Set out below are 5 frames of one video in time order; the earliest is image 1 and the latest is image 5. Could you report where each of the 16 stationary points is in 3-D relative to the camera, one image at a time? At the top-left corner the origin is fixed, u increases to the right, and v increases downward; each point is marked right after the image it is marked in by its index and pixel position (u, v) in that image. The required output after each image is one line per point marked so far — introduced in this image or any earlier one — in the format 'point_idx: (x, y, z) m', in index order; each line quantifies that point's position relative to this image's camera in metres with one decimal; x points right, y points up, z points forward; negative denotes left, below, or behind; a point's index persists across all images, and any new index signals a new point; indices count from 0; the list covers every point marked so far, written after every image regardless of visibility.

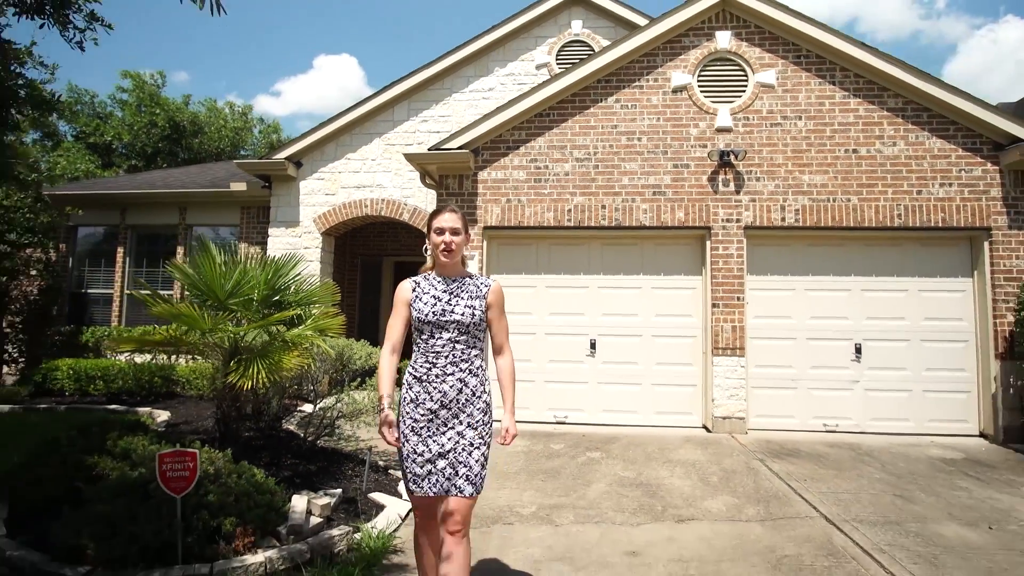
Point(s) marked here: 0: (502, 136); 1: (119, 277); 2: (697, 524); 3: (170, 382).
0: (-0.1, +1.8, +7.2) m
1: (-6.5, +0.2, +9.9) m
2: (+1.3, -1.6, +4.0) m
3: (-4.7, -1.3, +8.3) m
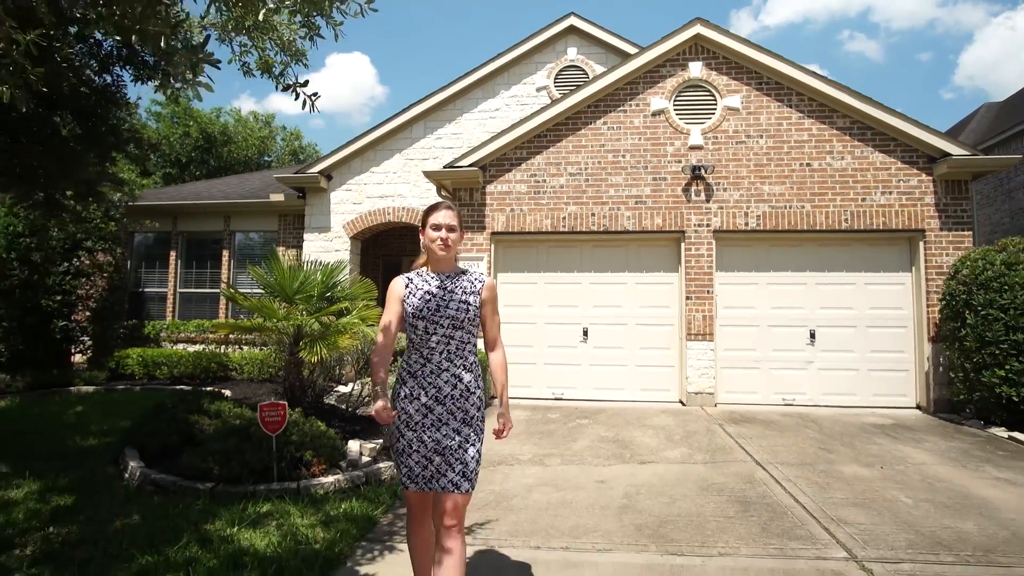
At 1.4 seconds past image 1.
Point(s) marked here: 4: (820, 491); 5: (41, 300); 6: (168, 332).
0: (-0.1, +1.9, +8.4) m
1: (-6.4, +0.2, +11.2) m
2: (+1.3, -1.5, +5.2) m
3: (-4.6, -1.3, +9.6) m
4: (+2.3, -1.5, +4.5) m
5: (-7.3, -0.2, +9.3) m
6: (-6.1, -0.8, +10.6) m
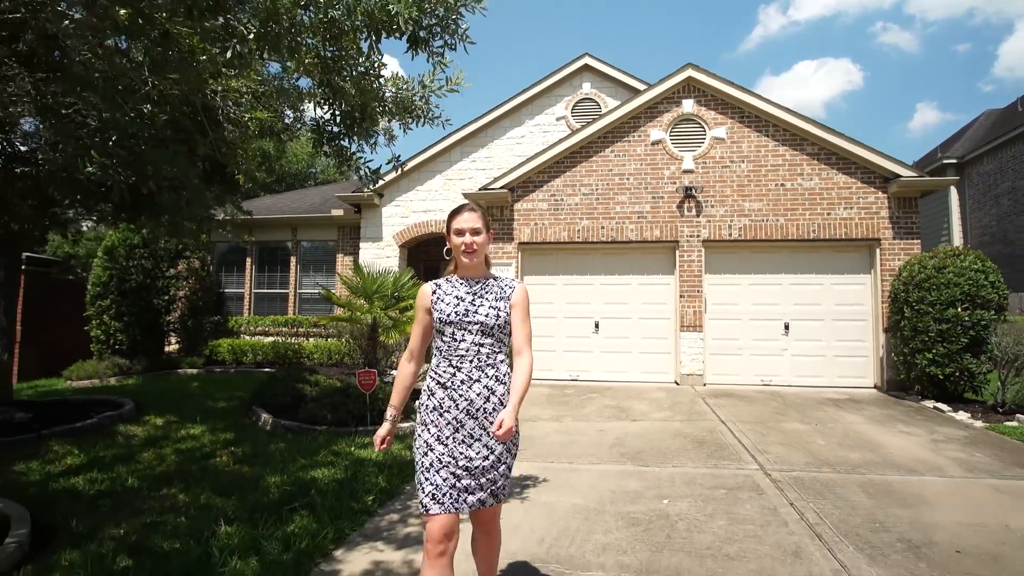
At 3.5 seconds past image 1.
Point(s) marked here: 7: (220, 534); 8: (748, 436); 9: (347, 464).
0: (+0.3, +1.9, +10.1) m
1: (-5.9, +0.2, +13.2) m
2: (+1.5, -1.6, +6.9) m
3: (-4.2, -1.3, +11.6) m
4: (+2.6, -1.5, +6.2) m
5: (-6.8, -0.2, +11.3) m
6: (-5.6, -0.8, +12.6) m
7: (-1.7, -1.4, +3.5) m
8: (+2.4, -1.5, +6.1) m
9: (-1.4, -1.5, +4.9) m
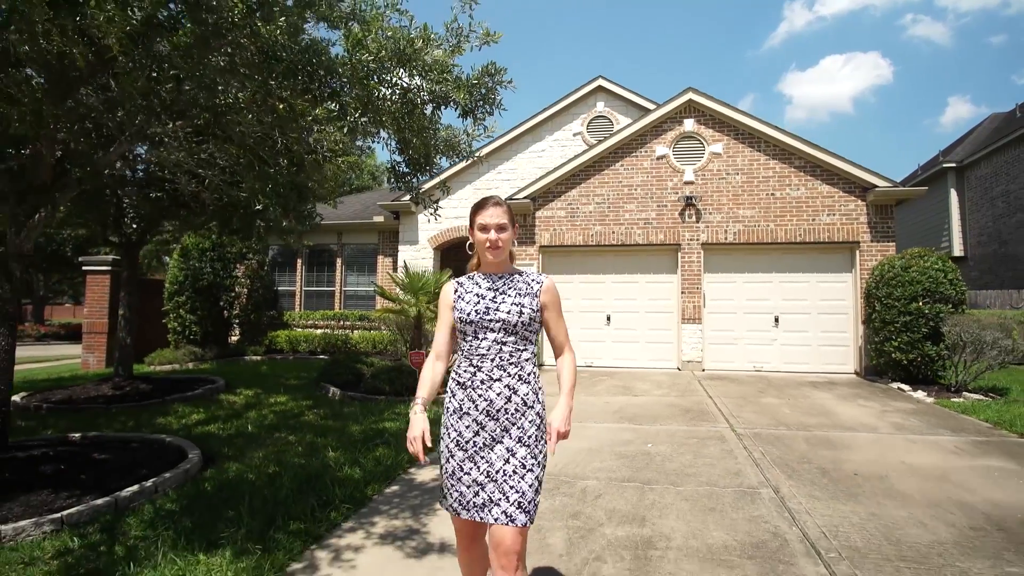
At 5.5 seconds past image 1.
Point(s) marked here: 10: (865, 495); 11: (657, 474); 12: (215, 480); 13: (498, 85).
0: (+0.7, +1.9, +11.5) m
1: (-5.3, +0.2, +14.9) m
2: (+1.8, -1.5, +8.3) m
3: (-3.7, -1.2, +13.1) m
4: (+2.8, -1.5, +7.5) m
5: (-6.4, -0.2, +13.0) m
6: (-5.1, -0.7, +14.2) m
7: (-1.5, -1.4, +5.0) m
8: (+2.7, -1.5, +7.5) m
9: (-1.1, -1.4, +6.4) m
10: (+2.6, -1.5, +4.3) m
11: (+1.2, -1.5, +4.8) m
12: (-2.2, -1.4, +4.4) m
13: (-0.1, +1.9, +5.5) m
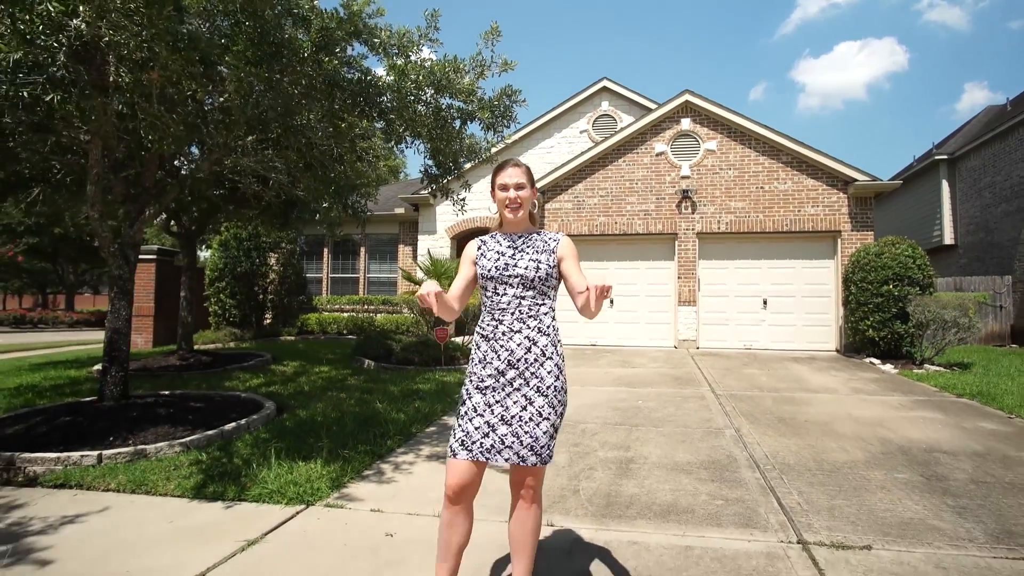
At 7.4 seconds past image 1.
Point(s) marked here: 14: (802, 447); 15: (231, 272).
0: (+1.0, +2.2, +12.6) m
1: (-5.0, +0.6, +16.1) m
2: (+2.0, -1.3, +9.4) m
3: (-3.4, -0.9, +14.3) m
4: (+3.0, -1.3, +8.6) m
5: (-6.1, +0.1, +14.2) m
6: (-4.8, -0.4, +15.4) m
7: (-1.4, -1.2, +6.1) m
8: (+2.9, -1.3, +8.6) m
9: (-1.0, -1.2, +7.5) m
10: (+2.7, -1.3, +5.4) m
11: (+1.3, -1.3, +5.9) m
12: (-2.1, -1.2, +5.5) m
13: (0.0, +2.0, +6.5) m
14: (+2.4, -1.3, +5.0) m
15: (-6.5, +0.4, +13.7) m
